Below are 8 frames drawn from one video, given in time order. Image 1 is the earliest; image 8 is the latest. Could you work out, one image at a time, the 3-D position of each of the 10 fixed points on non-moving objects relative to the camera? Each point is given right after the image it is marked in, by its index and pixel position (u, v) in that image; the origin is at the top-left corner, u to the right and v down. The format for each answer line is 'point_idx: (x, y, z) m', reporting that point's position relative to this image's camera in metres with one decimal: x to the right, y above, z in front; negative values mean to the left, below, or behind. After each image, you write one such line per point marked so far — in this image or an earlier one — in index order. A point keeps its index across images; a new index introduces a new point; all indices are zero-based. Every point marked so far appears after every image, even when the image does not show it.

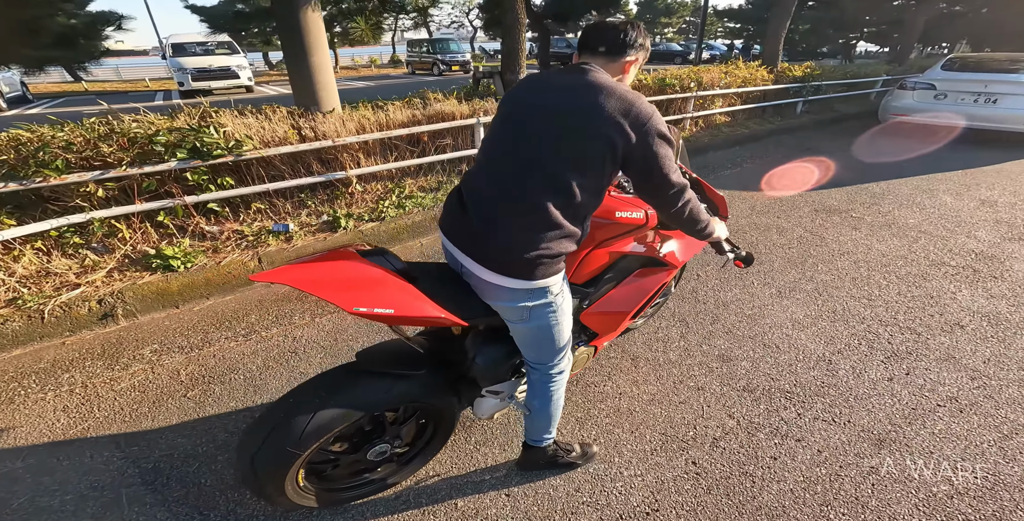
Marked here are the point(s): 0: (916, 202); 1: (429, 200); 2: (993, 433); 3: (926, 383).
0: (+4.5, +0.6, +5.0) m
1: (-0.8, +0.6, +4.2) m
2: (+2.3, -0.9, +2.1) m
3: (+2.2, -0.6, +2.4) m
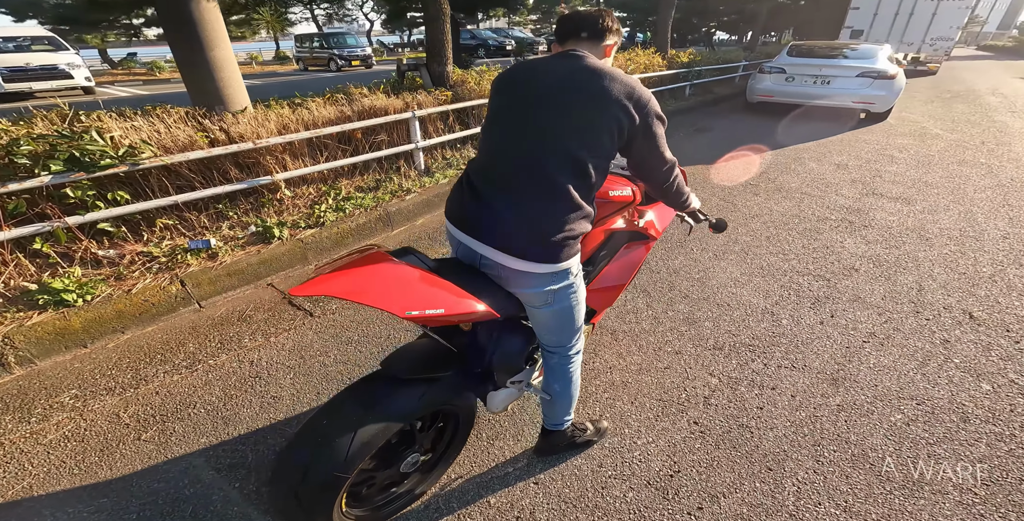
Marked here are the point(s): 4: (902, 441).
0: (+3.7, +1.1, +5.8) m
1: (-1.3, +0.5, +4.0) m
2: (+2.3, -0.6, +2.5) m
3: (+2.1, -0.4, +2.9) m
4: (+1.8, -0.9, +2.0) m
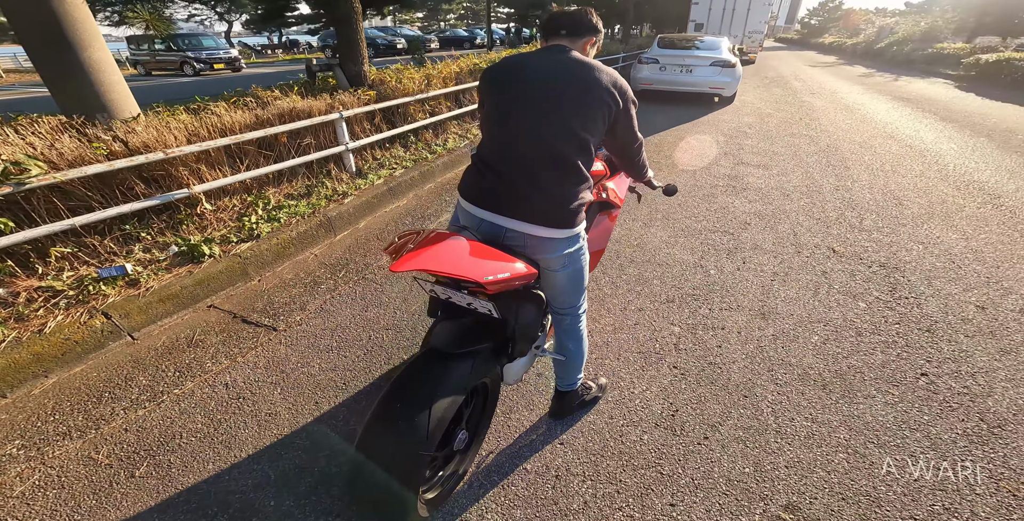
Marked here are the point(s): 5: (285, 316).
0: (+2.5, +1.6, +6.7) m
1: (-1.8, +0.5, +3.8) m
2: (+2.1, -0.2, +3.2) m
3: (+1.9, 0.0, +3.5) m
4: (+1.8, -0.6, +2.6) m
5: (-1.4, -0.3, +2.9) m
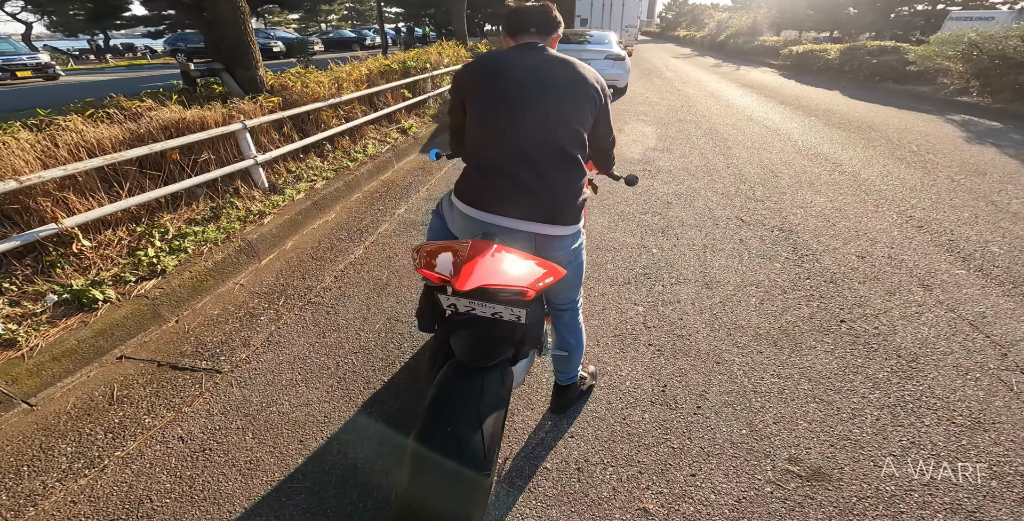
0: (+1.2, +1.9, +7.1) m
1: (-2.2, +0.2, +3.3) m
2: (+1.8, 0.0, +3.6) m
3: (+1.5, +0.2, +3.8) m
4: (+1.7, -0.3, +2.9) m
5: (-1.6, -0.5, +2.5) m
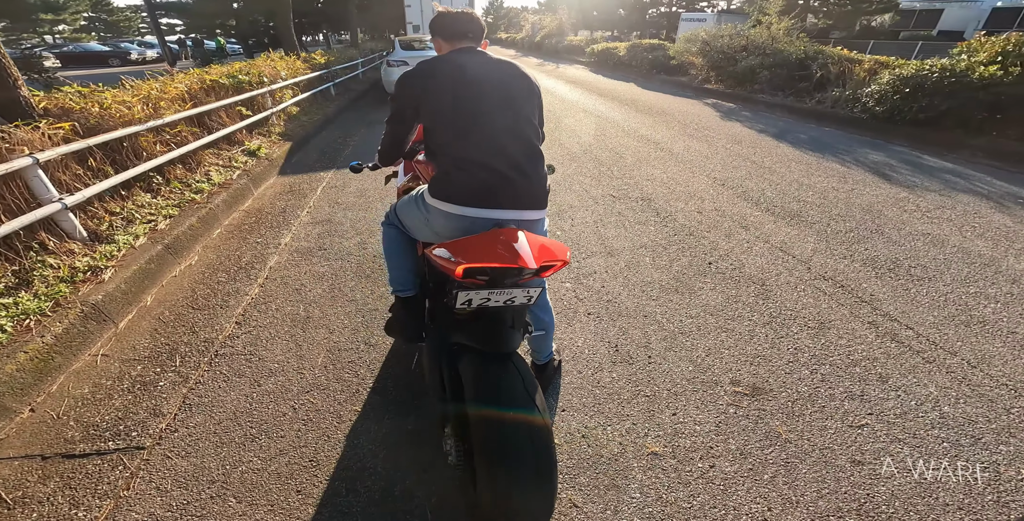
0: (-1.1, +1.8, +7.2) m
1: (-2.6, -0.2, +2.5) m
2: (+1.0, +0.3, +4.1) m
3: (+0.6, +0.4, +4.2) m
4: (+1.2, -0.1, +3.5) m
5: (-1.6, -0.8, +2.0) m
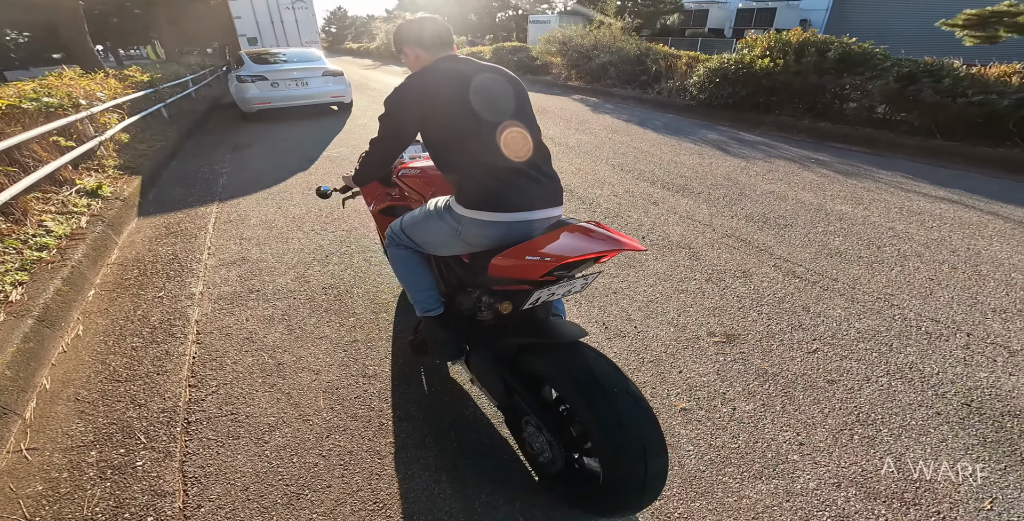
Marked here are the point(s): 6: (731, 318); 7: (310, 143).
0: (-2.7, +1.5, +6.6) m
1: (-2.4, -0.6, +1.7) m
2: (+0.4, +0.4, +4.3) m
3: (0.0, +0.4, +4.3) m
4: (+0.8, +0.1, +3.8) m
5: (-1.3, -1.0, +1.5) m
6: (+1.5, -0.4, +3.1) m
7: (-3.4, +2.0, +7.7) m
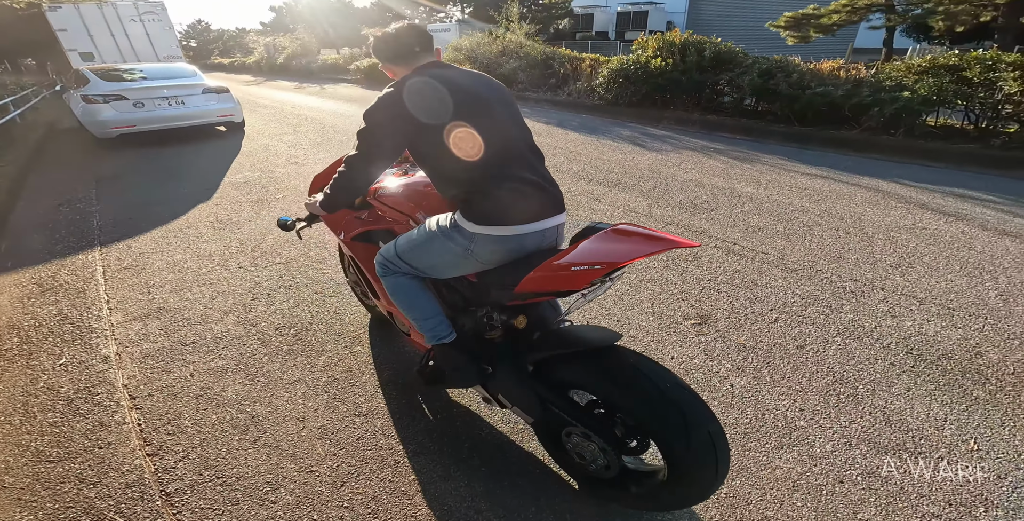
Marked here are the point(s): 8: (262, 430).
0: (-3.6, +1.0, +5.9) m
1: (-2.2, -1.0, +1.2) m
2: (-0.1, +0.3, +4.3) m
3: (-0.5, +0.3, +4.2) m
4: (+0.5, +0.1, +3.8) m
5: (-1.0, -1.2, +1.2) m
6: (+1.3, -0.3, +3.2) m
7: (-4.6, +1.4, +6.9) m
8: (-1.1, -0.8, +2.0) m
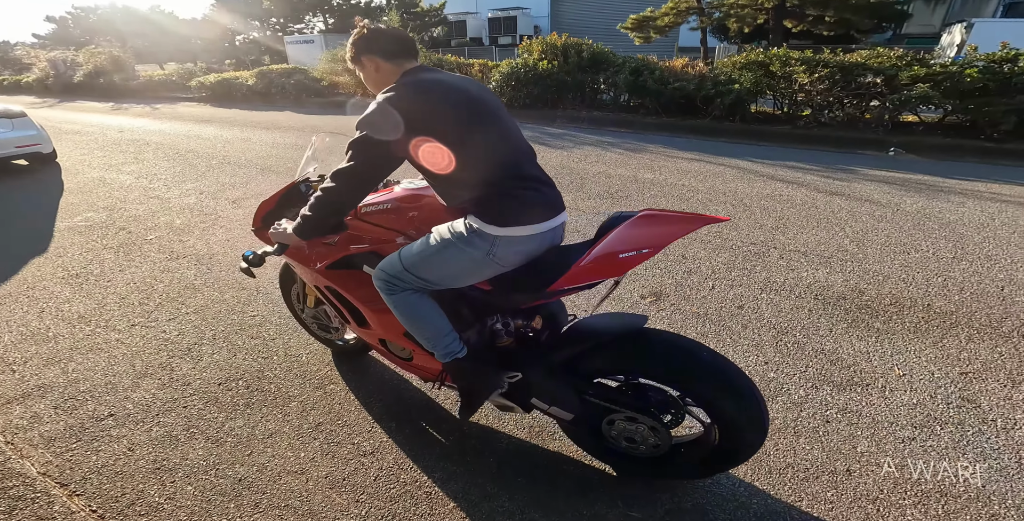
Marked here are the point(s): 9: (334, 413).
0: (-4.5, +0.3, +5.0) m
1: (-1.8, -1.2, +0.7) m
2: (-0.6, +0.3, +4.2) m
3: (-1.0, +0.2, +4.0) m
4: (0.0, +0.1, +3.8) m
5: (-0.6, -1.3, +1.0) m
6: (+1.0, -0.1, +3.5) m
7: (-5.8, +0.6, +5.7) m
8: (-1.0, -0.9, +1.7) m
9: (-0.9, -0.8, +2.2) m
